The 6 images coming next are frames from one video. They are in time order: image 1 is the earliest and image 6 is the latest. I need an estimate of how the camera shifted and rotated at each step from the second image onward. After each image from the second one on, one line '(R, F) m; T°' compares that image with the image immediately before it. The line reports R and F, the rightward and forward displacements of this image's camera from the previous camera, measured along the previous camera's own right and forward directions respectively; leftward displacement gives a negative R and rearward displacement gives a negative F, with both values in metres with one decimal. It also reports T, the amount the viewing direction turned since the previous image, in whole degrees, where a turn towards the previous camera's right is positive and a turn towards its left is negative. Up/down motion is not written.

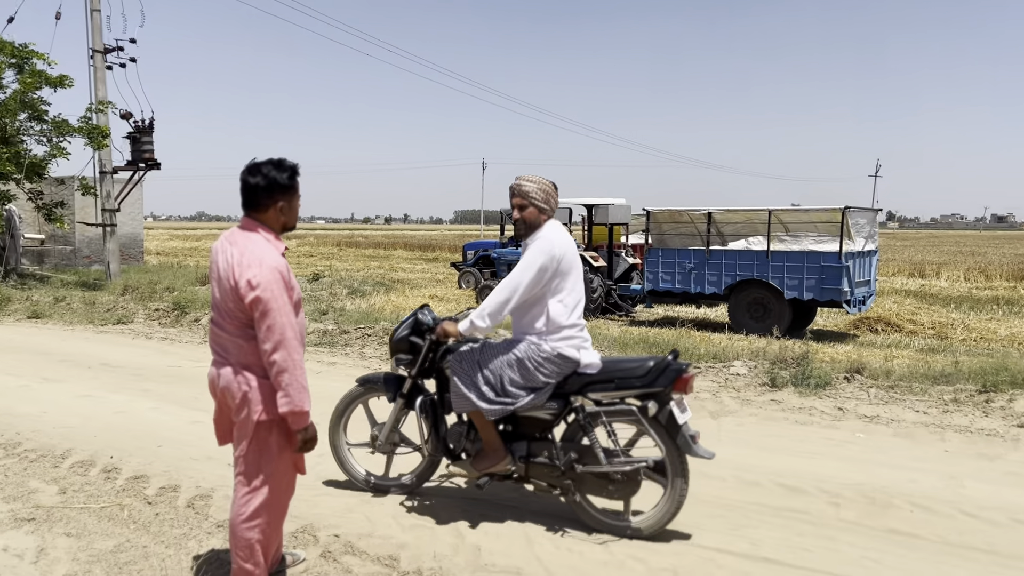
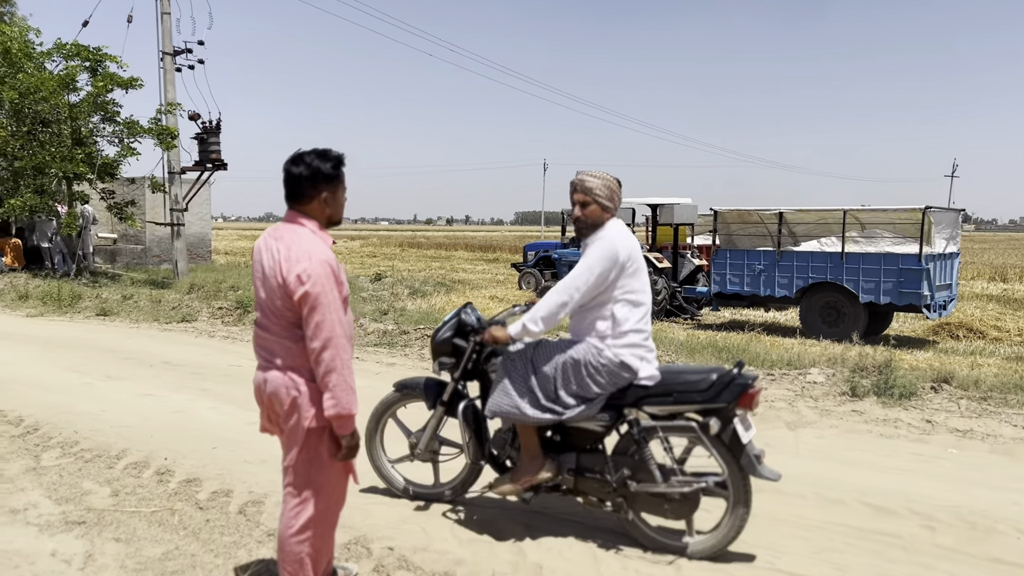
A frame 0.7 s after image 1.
(0.0, +0.3) m; -4°
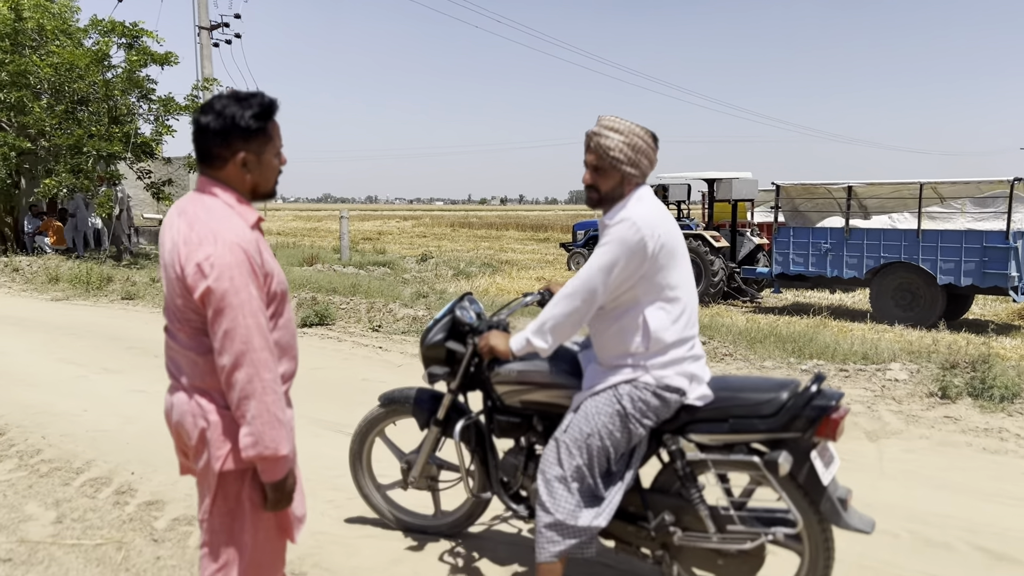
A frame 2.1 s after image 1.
(+0.2, +0.9) m; -4°
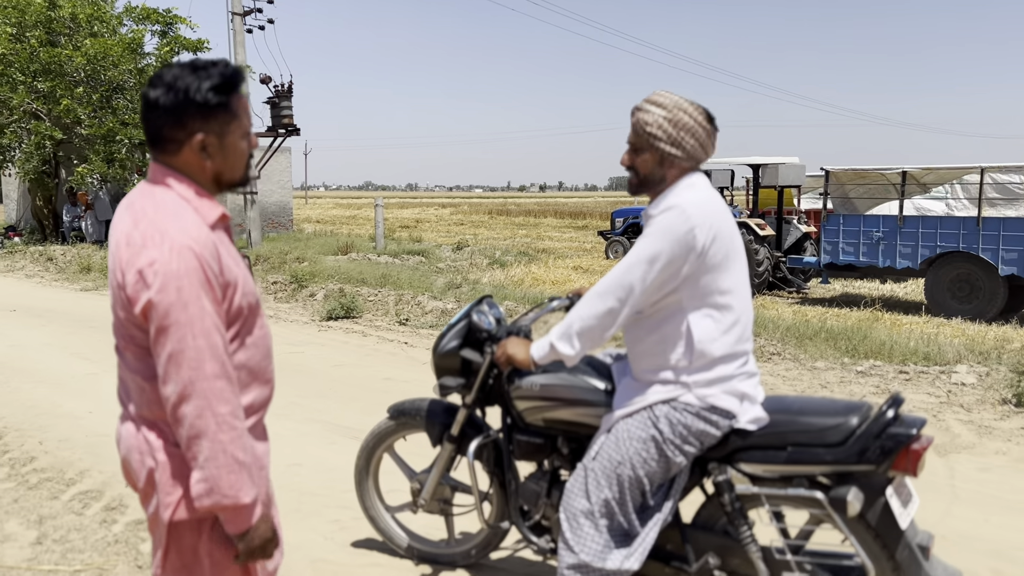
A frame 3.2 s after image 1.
(+0.1, +0.5) m; -3°
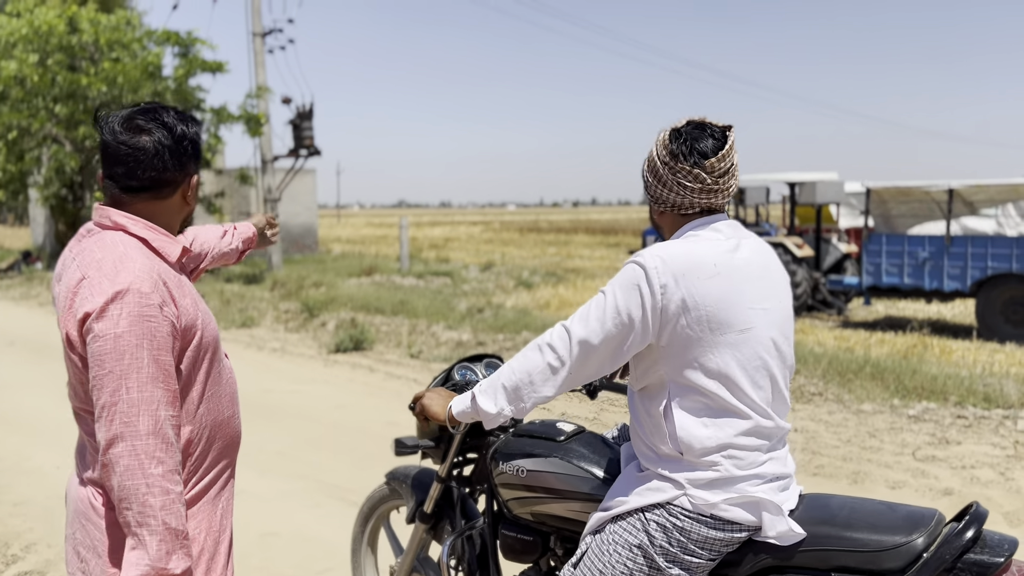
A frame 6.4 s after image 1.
(+0.2, +0.6) m; -2°
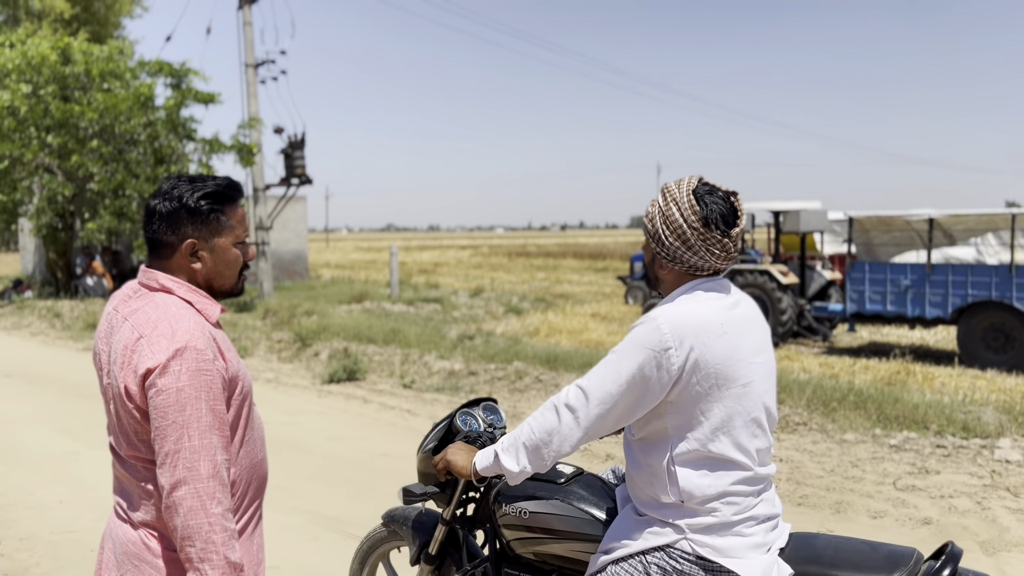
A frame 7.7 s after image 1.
(0.0, -0.2) m; +1°
